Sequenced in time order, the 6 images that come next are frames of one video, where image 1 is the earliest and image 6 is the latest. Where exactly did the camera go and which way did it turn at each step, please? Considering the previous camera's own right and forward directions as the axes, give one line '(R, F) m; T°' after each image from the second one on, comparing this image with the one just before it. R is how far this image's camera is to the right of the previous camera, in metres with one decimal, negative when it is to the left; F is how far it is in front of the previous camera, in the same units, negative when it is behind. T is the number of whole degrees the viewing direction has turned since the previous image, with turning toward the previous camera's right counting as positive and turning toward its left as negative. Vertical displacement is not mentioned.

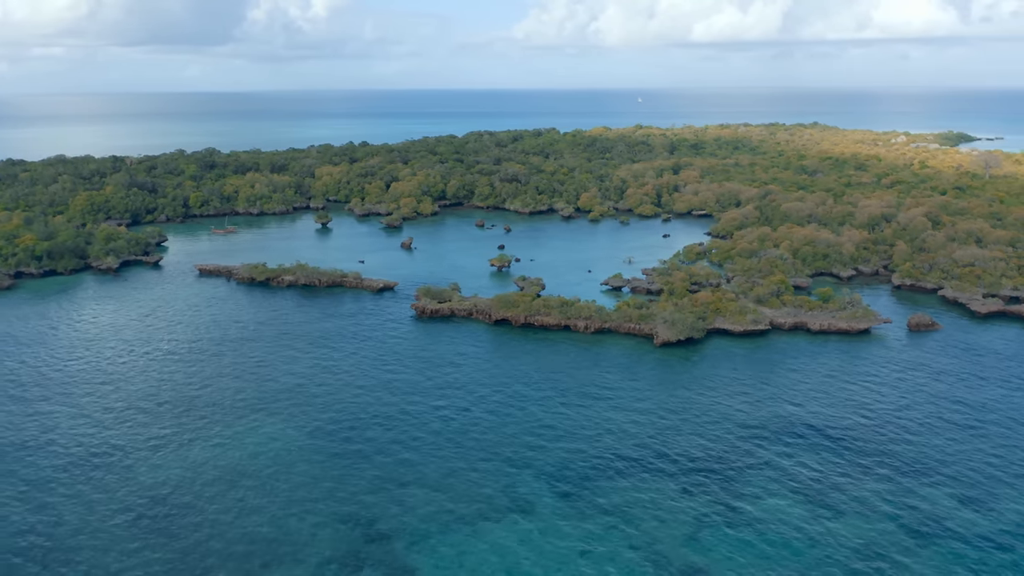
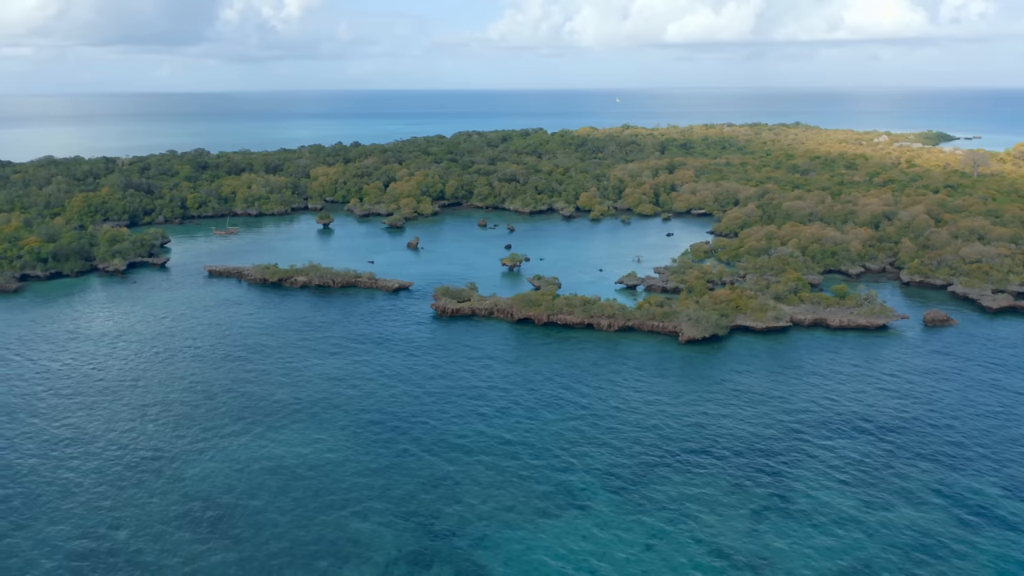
(-3.3, -0.1) m; +1°
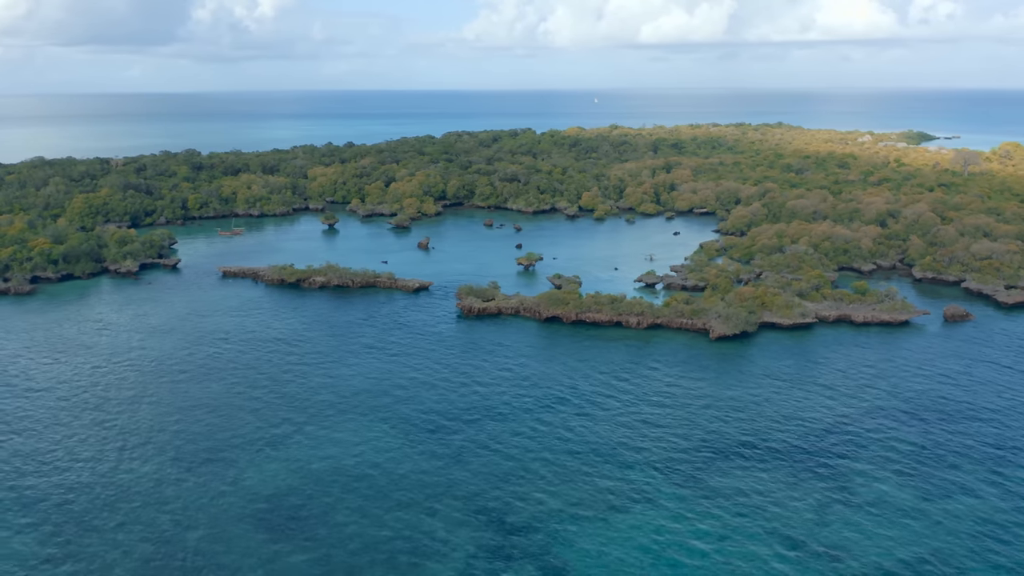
(-3.7, -0.1) m; +1°
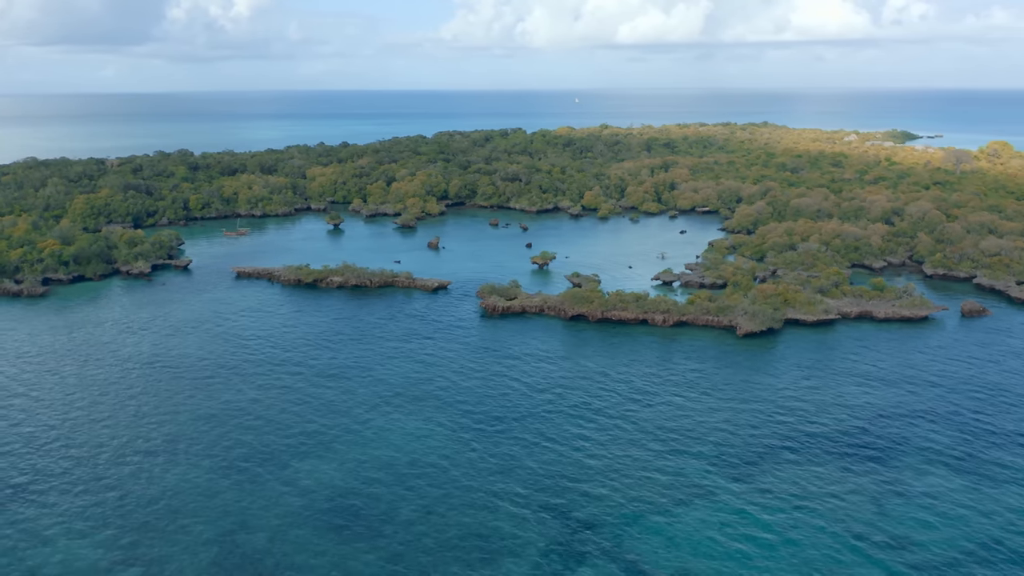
(-3.4, -0.1) m; +1°
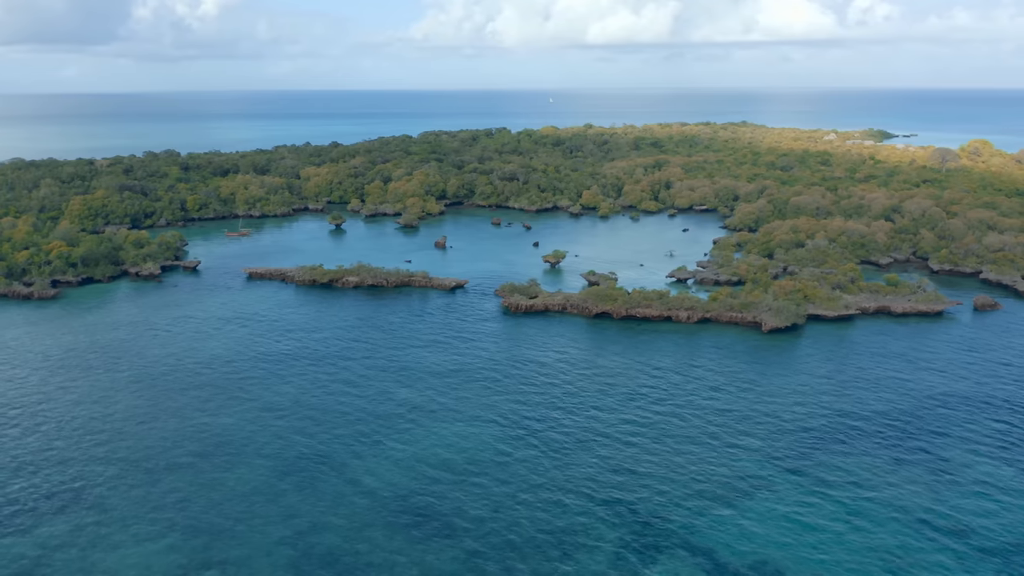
(-3.8, -0.1) m; +2°
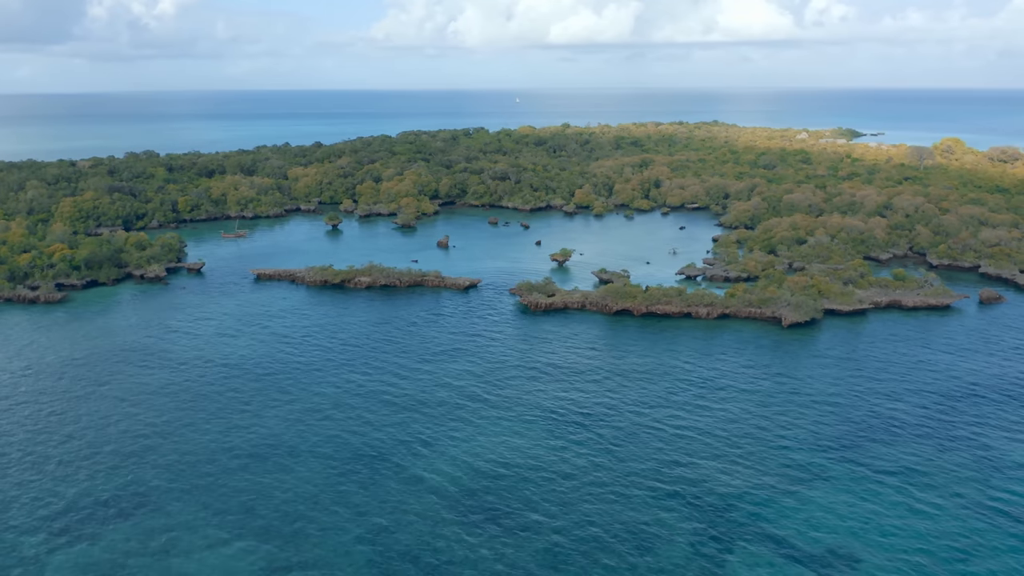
(-4.1, -0.2) m; +2°
